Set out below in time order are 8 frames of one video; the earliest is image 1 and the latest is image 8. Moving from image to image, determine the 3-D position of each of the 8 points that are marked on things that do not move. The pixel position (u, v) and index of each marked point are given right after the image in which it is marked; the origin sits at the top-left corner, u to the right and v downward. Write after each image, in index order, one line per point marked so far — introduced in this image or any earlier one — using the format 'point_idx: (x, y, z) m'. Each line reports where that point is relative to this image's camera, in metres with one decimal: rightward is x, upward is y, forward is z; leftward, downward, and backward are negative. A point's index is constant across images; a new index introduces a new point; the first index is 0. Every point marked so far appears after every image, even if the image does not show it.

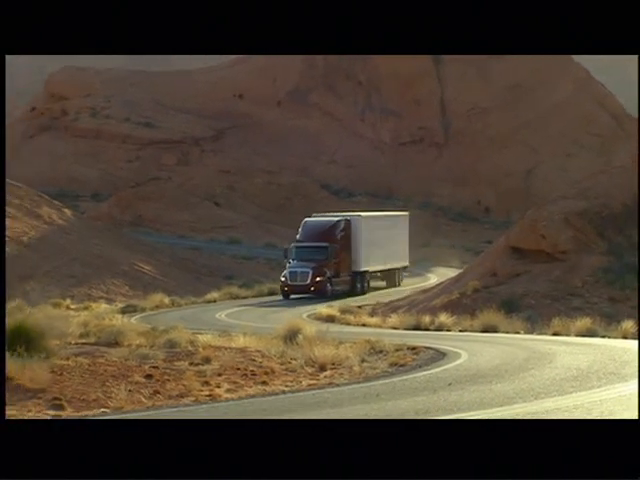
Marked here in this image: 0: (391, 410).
0: (+1.0, -2.4, +18.6) m
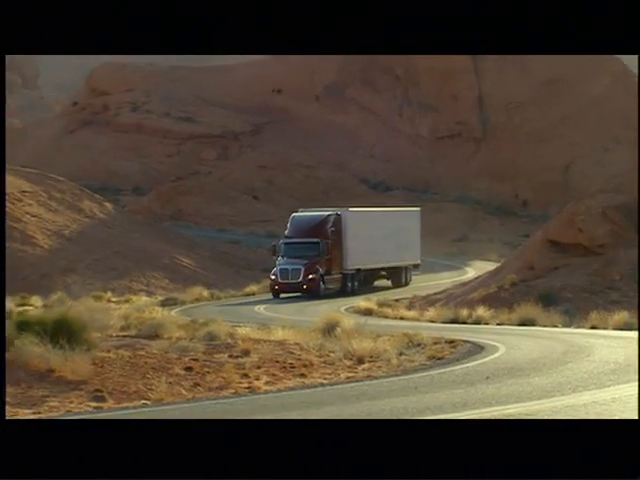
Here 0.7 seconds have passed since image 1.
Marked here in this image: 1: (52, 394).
0: (+1.5, -2.3, +18.8) m
1: (-4.0, -2.3, +20.0) m
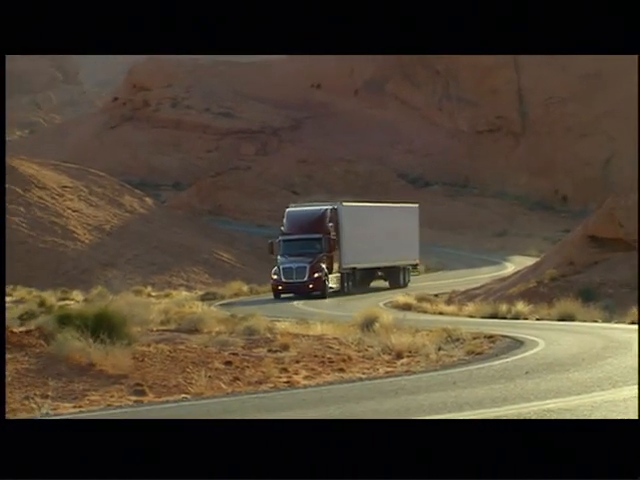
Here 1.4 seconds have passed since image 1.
0: (+2.1, -2.3, +18.8) m
1: (-3.4, -2.3, +20.1) m
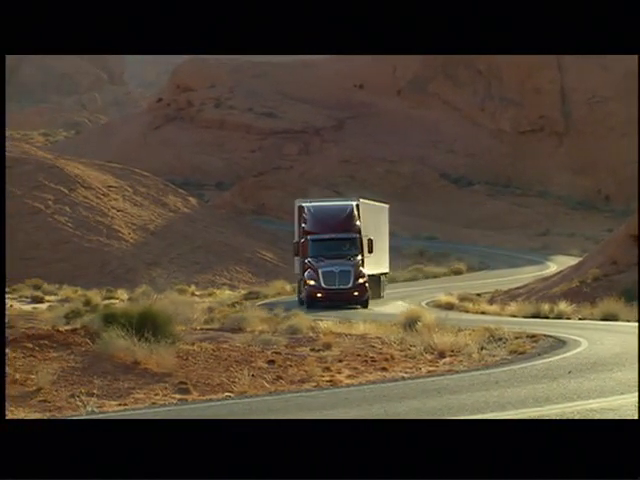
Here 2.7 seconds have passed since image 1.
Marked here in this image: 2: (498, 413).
0: (+2.7, -2.3, +18.8) m
1: (-2.8, -2.2, +20.3) m
2: (+2.3, -2.2, +16.8) m
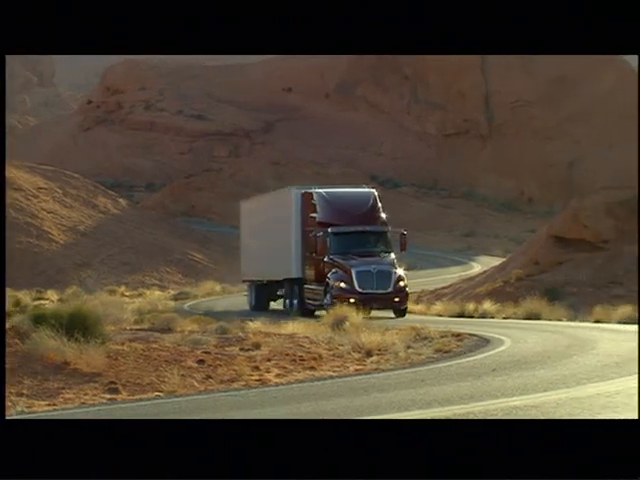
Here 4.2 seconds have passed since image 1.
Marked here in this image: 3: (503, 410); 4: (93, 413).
0: (+1.7, -2.3, +19.3) m
1: (-3.9, -2.3, +20.5) m
2: (+1.4, -2.2, +17.3) m
3: (+2.4, -2.2, +17.4) m
4: (-2.8, -2.2, +16.6) m
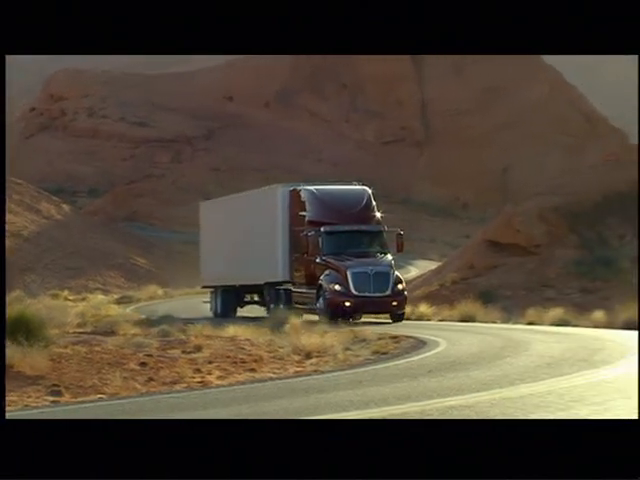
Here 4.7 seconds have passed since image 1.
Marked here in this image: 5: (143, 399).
0: (+0.7, -2.4, +19.9) m
1: (-4.9, -2.3, +20.9) m
2: (+0.5, -2.3, +17.9) m
3: (+1.5, -2.3, +18.0) m
4: (-3.7, -2.2, +17.1) m
5: (-2.7, -2.4, +19.7) m
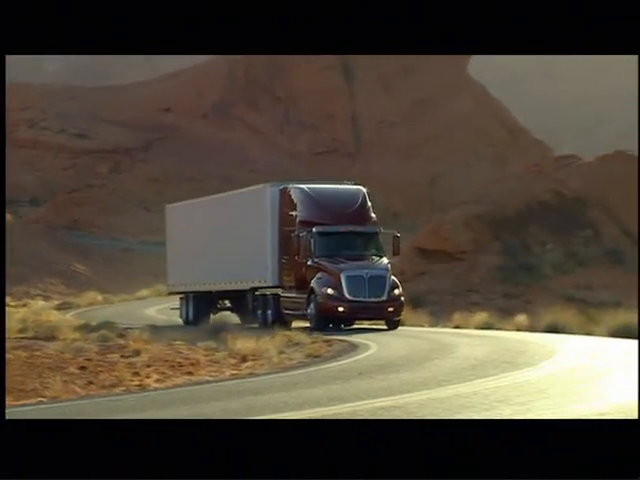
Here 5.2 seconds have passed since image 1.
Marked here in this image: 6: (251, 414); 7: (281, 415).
0: (-0.4, -2.5, +20.8) m
1: (-6.1, -2.5, +21.7) m
2: (-0.6, -2.4, +18.8) m
3: (+0.4, -2.4, +19.0) m
4: (-4.8, -2.4, +17.9) m
5: (-3.9, -2.5, +20.6) m
6: (-1.0, -2.4, +18.6) m
7: (-0.7, -2.4, +18.3) m
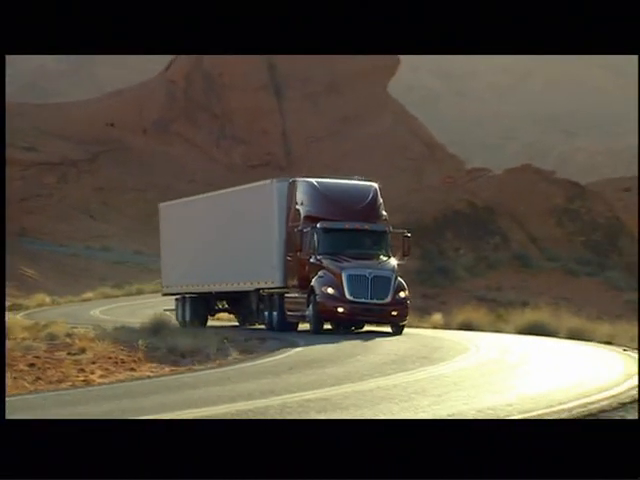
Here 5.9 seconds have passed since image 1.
0: (-1.8, -2.6, +23.0) m
1: (-7.4, -2.6, +23.7) m
2: (-1.9, -2.5, +20.9) m
3: (-0.9, -2.5, +21.2) m
4: (-6.0, -2.5, +19.9) m
5: (-5.2, -2.6, +22.6) m
6: (-2.3, -2.6, +20.7) m
7: (-1.9, -2.5, +20.4) m
